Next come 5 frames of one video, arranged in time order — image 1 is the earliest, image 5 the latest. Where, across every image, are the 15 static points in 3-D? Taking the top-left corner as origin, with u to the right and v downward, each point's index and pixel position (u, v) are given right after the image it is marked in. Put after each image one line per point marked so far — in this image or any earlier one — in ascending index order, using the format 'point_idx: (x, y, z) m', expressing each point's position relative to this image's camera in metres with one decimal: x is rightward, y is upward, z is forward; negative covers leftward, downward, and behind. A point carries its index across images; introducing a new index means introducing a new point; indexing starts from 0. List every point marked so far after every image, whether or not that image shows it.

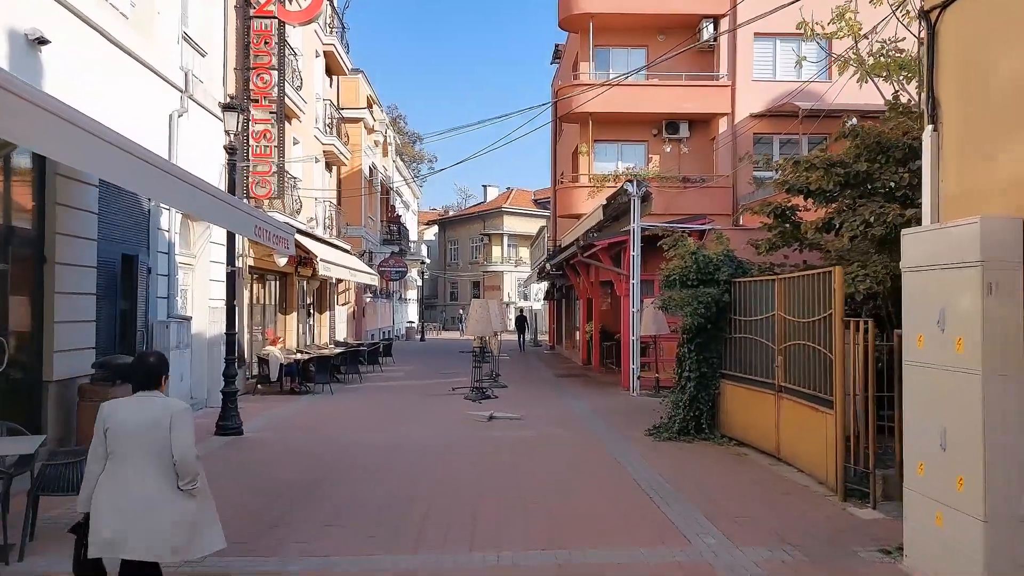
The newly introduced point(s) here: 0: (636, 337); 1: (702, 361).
0: (+2.4, -0.9, +14.8) m
1: (+2.4, -0.9, +9.7) m
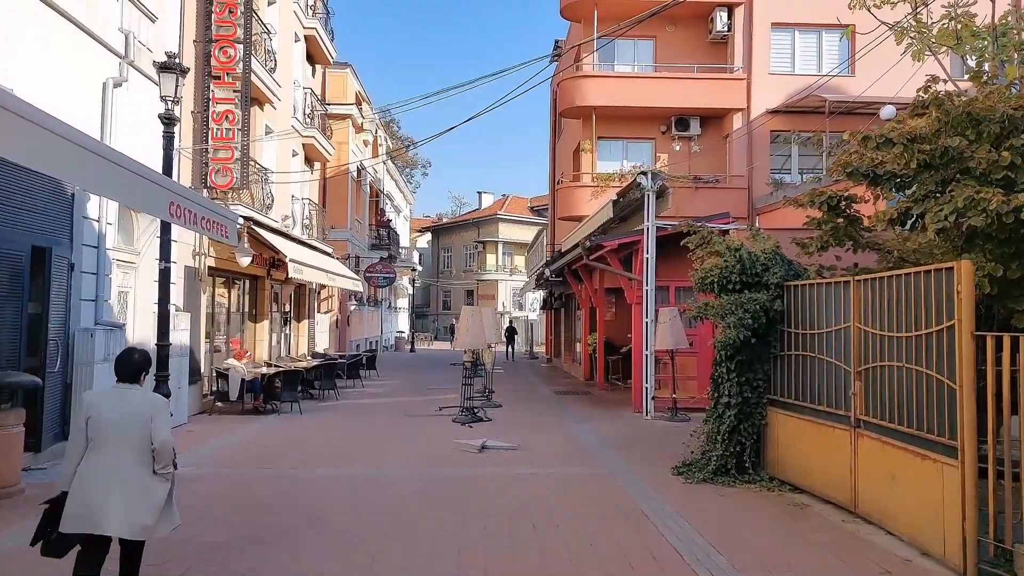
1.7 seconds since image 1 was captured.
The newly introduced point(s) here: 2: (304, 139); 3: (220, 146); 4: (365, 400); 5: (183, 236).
0: (+2.3, -1.1, +13.0) m
1: (+2.4, -1.0, +7.9) m
2: (-5.2, +3.7, +19.1) m
3: (-4.8, +2.3, +12.6) m
4: (-3.1, -2.4, +16.2) m
5: (-5.2, +0.8, +12.2) m
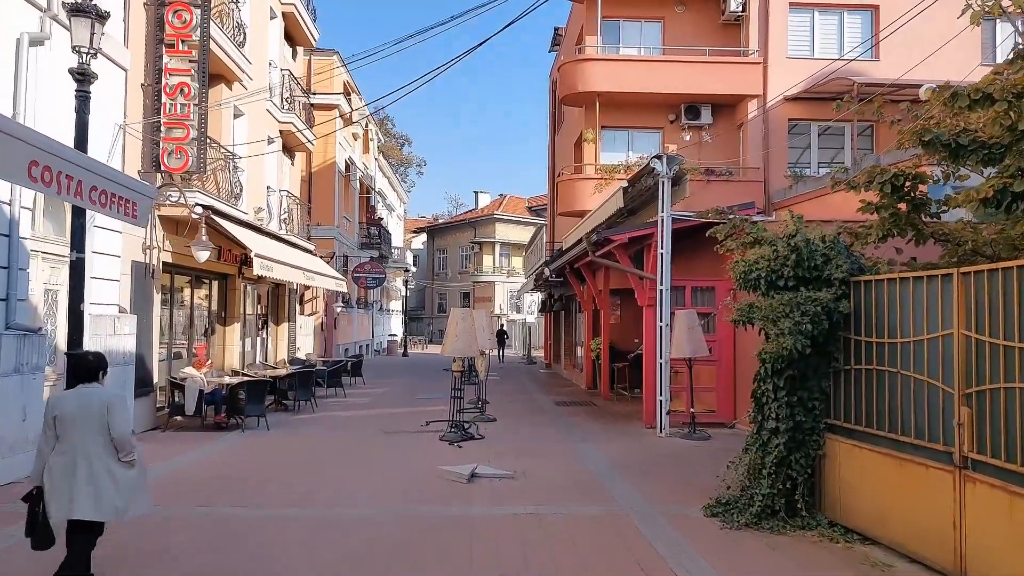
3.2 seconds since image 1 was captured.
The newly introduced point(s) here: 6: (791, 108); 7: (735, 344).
0: (+2.2, -1.1, +11.4) m
1: (+2.3, -1.0, +6.3) m
2: (-5.3, +3.7, +17.6) m
3: (-4.8, +2.4, +11.0) m
4: (-3.2, -2.4, +14.6) m
5: (-5.3, +0.9, +10.7) m
6: (+6.8, +4.3, +18.8) m
7: (+3.5, -0.9, +12.1) m
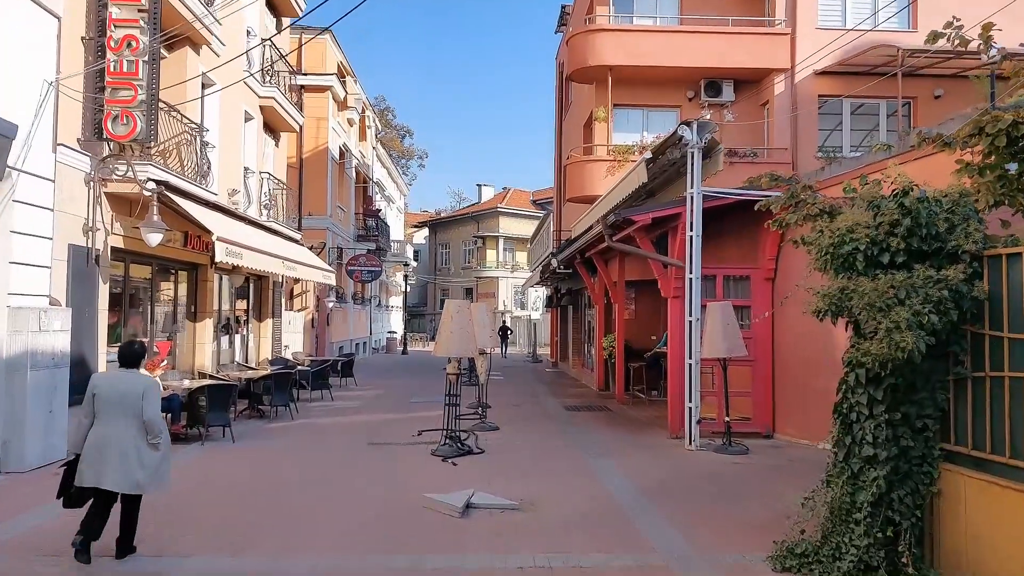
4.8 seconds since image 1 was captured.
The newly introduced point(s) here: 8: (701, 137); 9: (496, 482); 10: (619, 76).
0: (+2.3, -0.9, +9.7) m
1: (+2.4, -0.8, +4.7) m
2: (-5.2, +3.9, +15.9) m
3: (-4.8, +2.5, +9.4) m
4: (-3.1, -2.2, +13.0) m
5: (-5.2, +1.0, +9.1) m
6: (+6.9, +4.5, +17.1) m
7: (+3.6, -0.7, +10.5) m
8: (+2.4, +1.9, +9.8) m
9: (-0.1, -2.1, +8.4) m
10: (+2.5, +4.9, +18.0) m
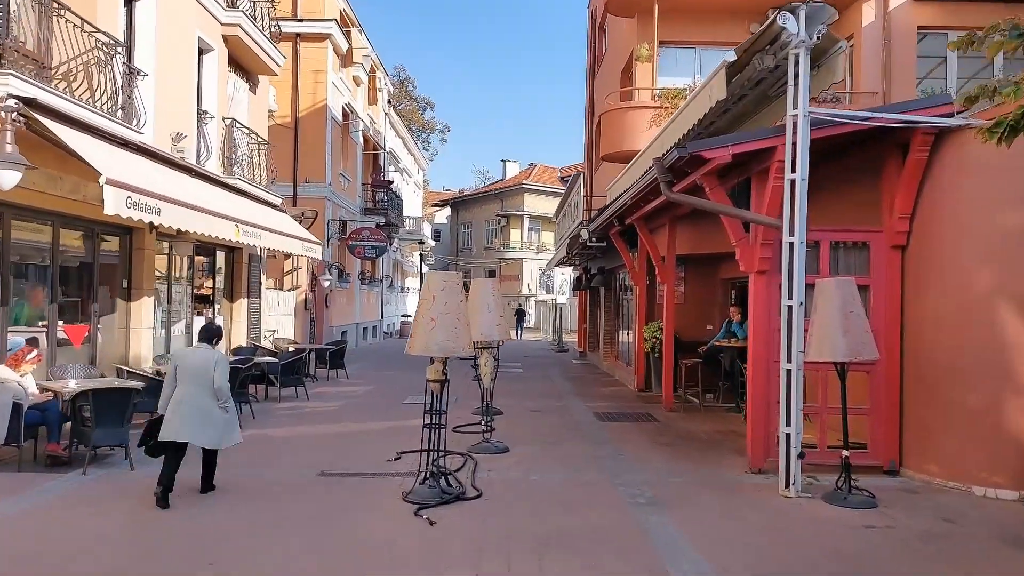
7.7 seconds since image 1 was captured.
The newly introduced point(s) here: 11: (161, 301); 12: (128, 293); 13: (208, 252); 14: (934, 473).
0: (+2.4, -0.6, +6.6) m
1: (+2.3, -0.7, +1.5) m
2: (-4.8, +4.3, +12.9) m
3: (-4.7, +2.8, +6.4) m
4: (-2.9, -1.8, +10.0) m
5: (-5.1, +1.3, +6.1) m
6: (+7.3, +4.9, +13.7) m
7: (+3.7, -0.5, +7.3) m
8: (+2.6, +2.2, +6.6) m
9: (-0.1, -1.8, +5.3) m
10: (+3.0, +5.4, +14.7) m
11: (-5.3, -0.2, +11.9) m
12: (-5.4, -0.1, +11.0) m
13: (-5.4, +0.6, +13.7) m
14: (+3.8, -1.7, +6.9) m
